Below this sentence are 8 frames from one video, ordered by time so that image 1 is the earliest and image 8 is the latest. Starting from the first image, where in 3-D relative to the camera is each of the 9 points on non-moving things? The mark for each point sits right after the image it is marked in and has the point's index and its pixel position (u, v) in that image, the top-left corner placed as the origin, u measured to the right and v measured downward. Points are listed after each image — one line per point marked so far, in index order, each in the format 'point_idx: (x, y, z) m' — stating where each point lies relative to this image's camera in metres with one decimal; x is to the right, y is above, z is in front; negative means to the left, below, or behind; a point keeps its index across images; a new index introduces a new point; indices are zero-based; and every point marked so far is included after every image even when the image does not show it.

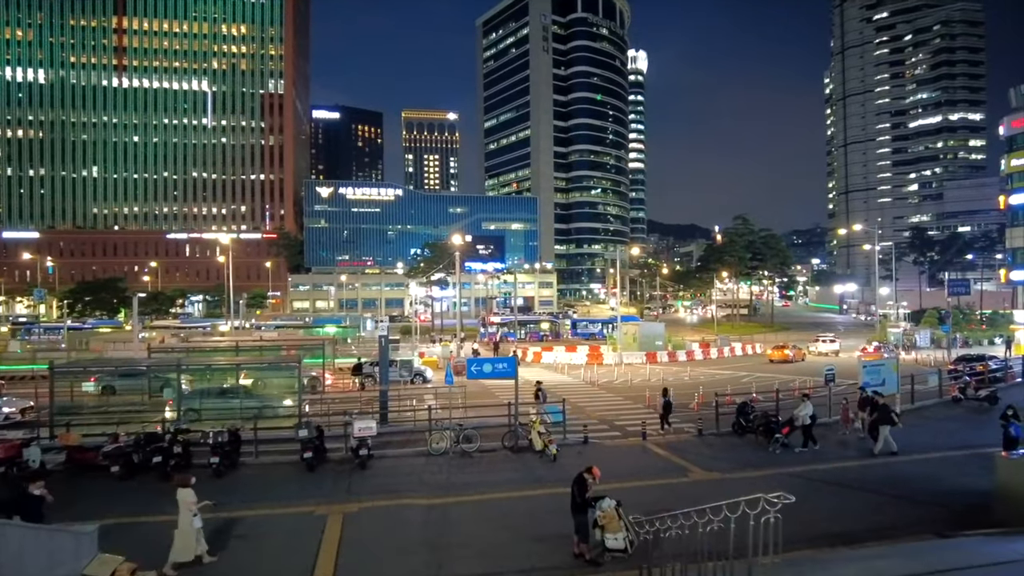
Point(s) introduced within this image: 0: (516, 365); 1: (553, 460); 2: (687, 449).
0: (+0.1, -2.2, +18.4) m
1: (+1.1, -4.3, +16.8) m
2: (+4.9, -4.5, +18.5) m
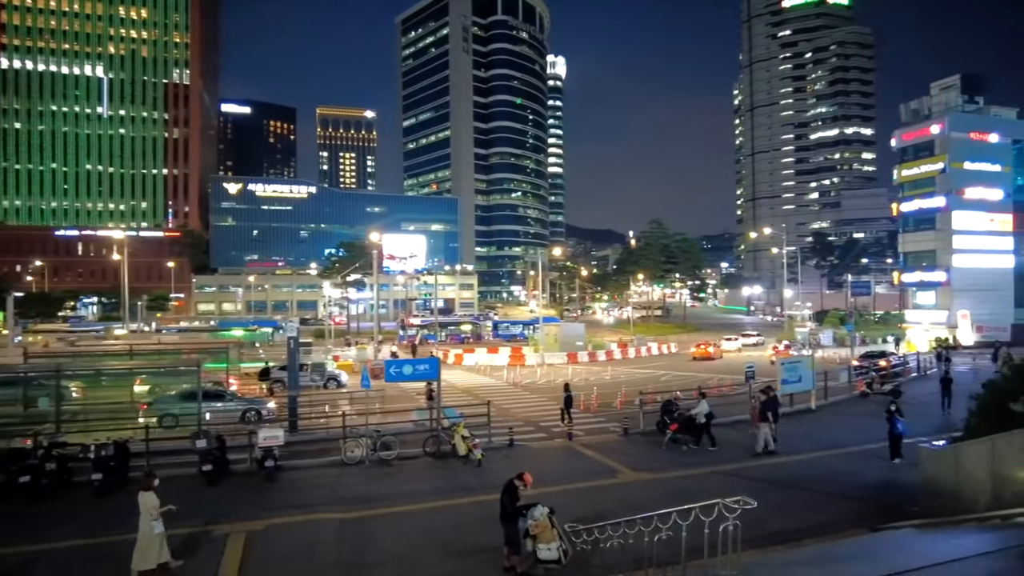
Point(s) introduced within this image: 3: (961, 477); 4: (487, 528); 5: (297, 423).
0: (-1.9, -2.1, +17.5) m
1: (-0.8, -4.3, +15.9) m
2: (+2.8, -4.4, +18.1) m
3: (+7.3, -3.1, +10.8) m
4: (-0.4, -4.1, +11.4) m
5: (-6.1, -3.9, +19.0) m
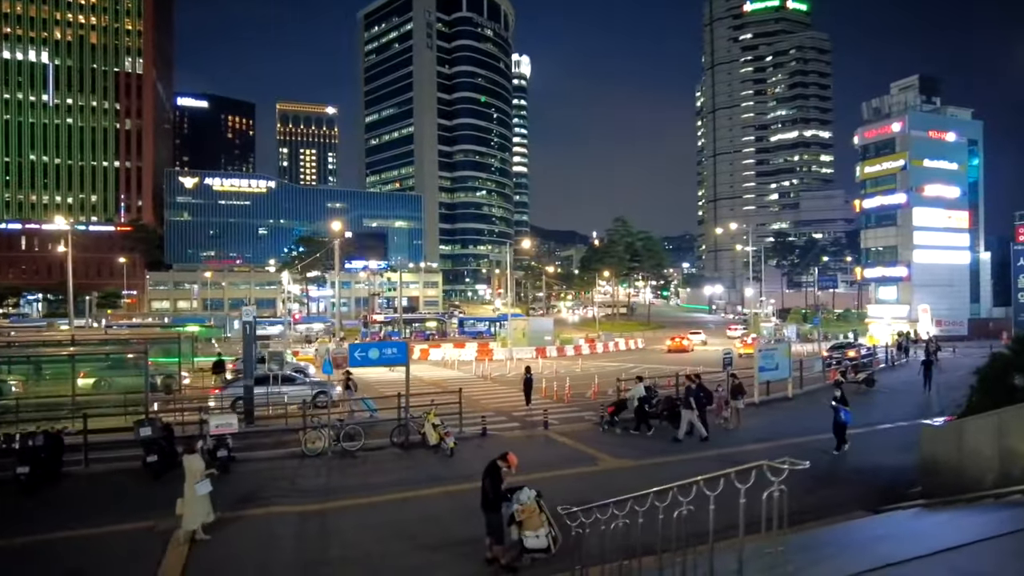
0: (-2.6, -1.6, +16.4) m
1: (-1.4, -3.7, +14.9) m
2: (+2.0, -3.9, +17.3) m
3: (+7.0, -2.6, +10.3) m
4: (-0.7, -3.6, +10.5) m
5: (-6.9, -3.4, +17.7) m
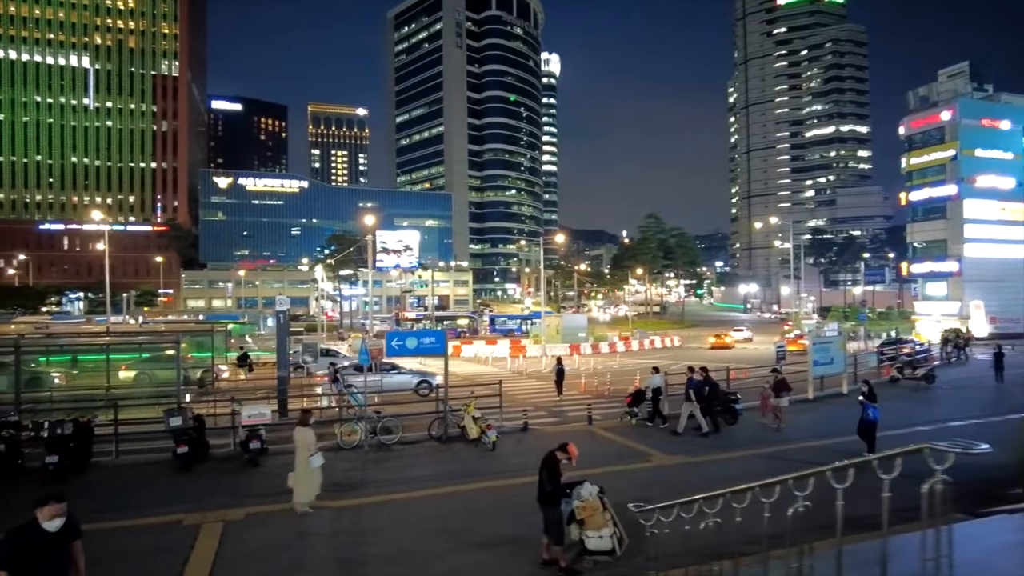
0: (-1.6, -1.3, +15.7) m
1: (-0.4, -3.4, +14.1) m
2: (+3.1, -3.6, +16.3) m
3: (+7.7, -2.2, +9.1) m
4: (0.0, -3.3, +9.7) m
5: (-5.8, -3.1, +17.1) m
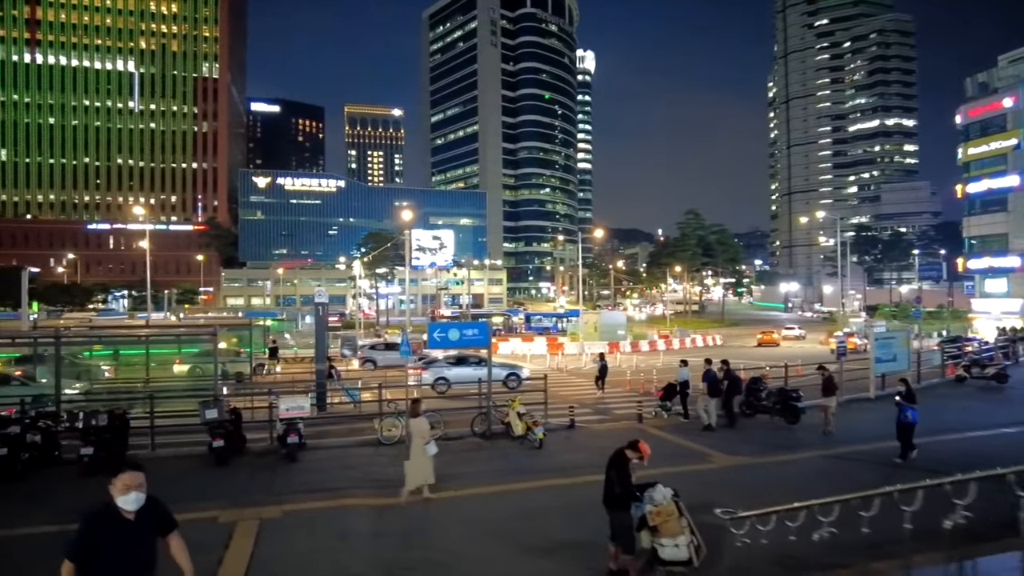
0: (-0.5, -1.0, +15.0) m
1: (+0.5, -3.2, +13.4) m
2: (+4.2, -3.3, +15.4) m
3: (+8.4, -2.0, +7.9) m
4: (+0.8, -3.1, +8.9) m
5: (-4.7, -2.9, +16.6) m
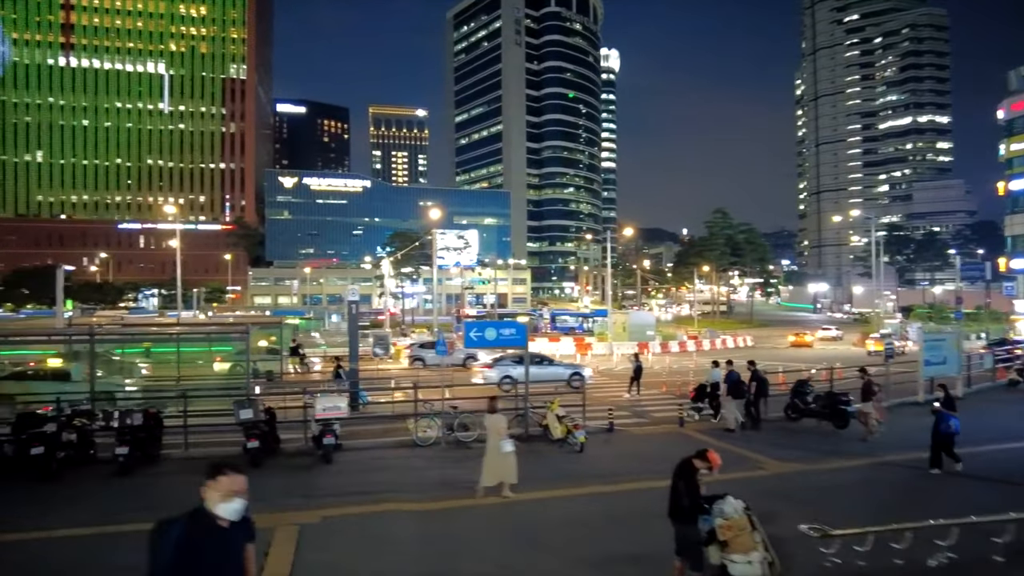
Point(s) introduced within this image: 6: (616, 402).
0: (+0.3, -1.0, +14.6) m
1: (+1.3, -3.2, +12.9) m
2: (+5.0, -3.3, +14.8) m
3: (+9.0, -2.0, +7.2) m
4: (+1.4, -3.1, +8.4) m
5: (-3.8, -2.8, +16.3) m
6: (+3.0, -3.3, +19.4) m
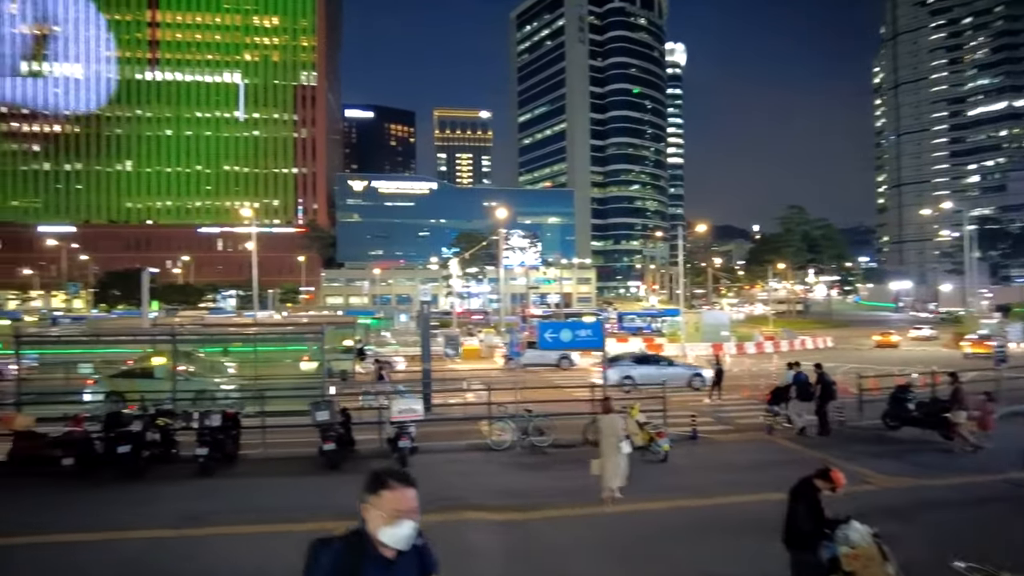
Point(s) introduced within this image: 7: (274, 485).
0: (+1.9, -1.0, +14.0) m
1: (+2.8, -3.1, +12.3) m
2: (+6.6, -3.3, +13.8) m
3: (+9.9, -1.9, +5.9) m
4: (+2.4, -3.0, +7.8) m
5: (-2.0, -2.8, +16.1) m
6: (+5.1, -3.3, +18.5) m
7: (-3.9, -3.2, +10.9) m
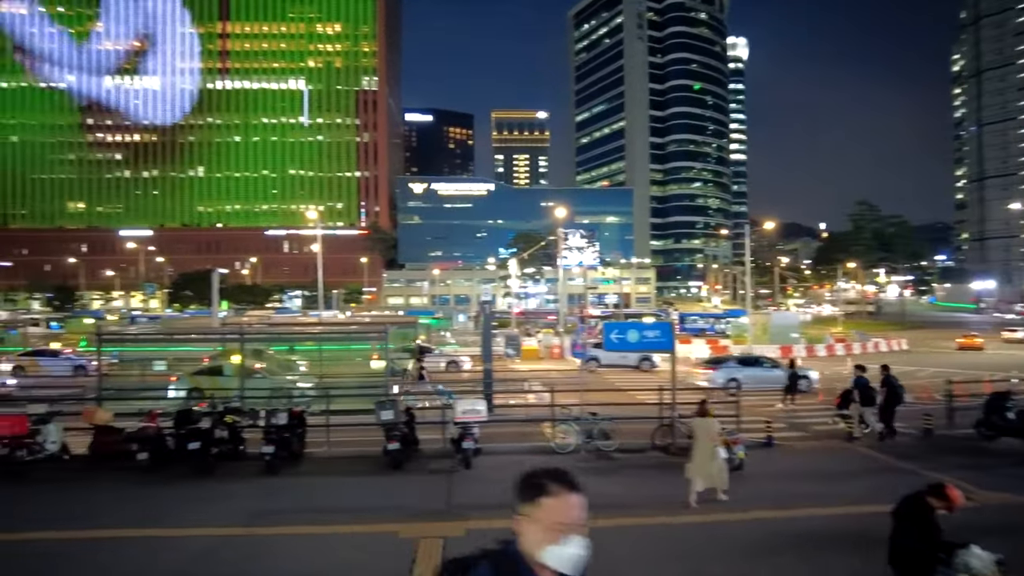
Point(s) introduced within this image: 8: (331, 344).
0: (+3.2, -1.0, +13.4) m
1: (+3.9, -3.1, +11.7) m
2: (+7.9, -3.3, +12.9) m
3: (+10.5, -1.9, +4.7) m
4: (+3.2, -3.0, +7.2) m
5: (-0.5, -2.8, +15.9) m
6: (+6.8, -3.2, +17.7) m
7: (-2.9, -3.2, +10.9) m
8: (-4.7, -1.4, +17.2) m
